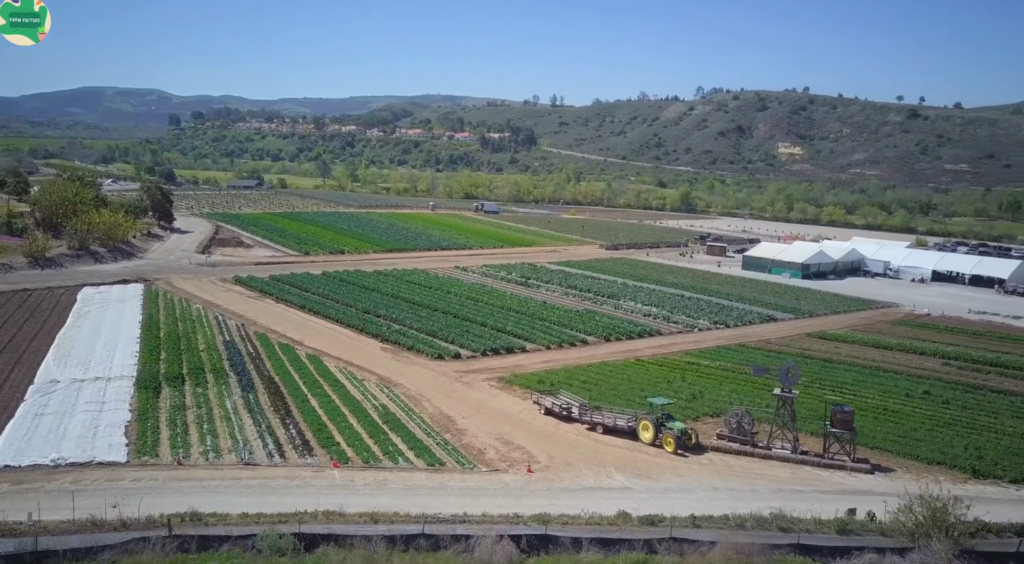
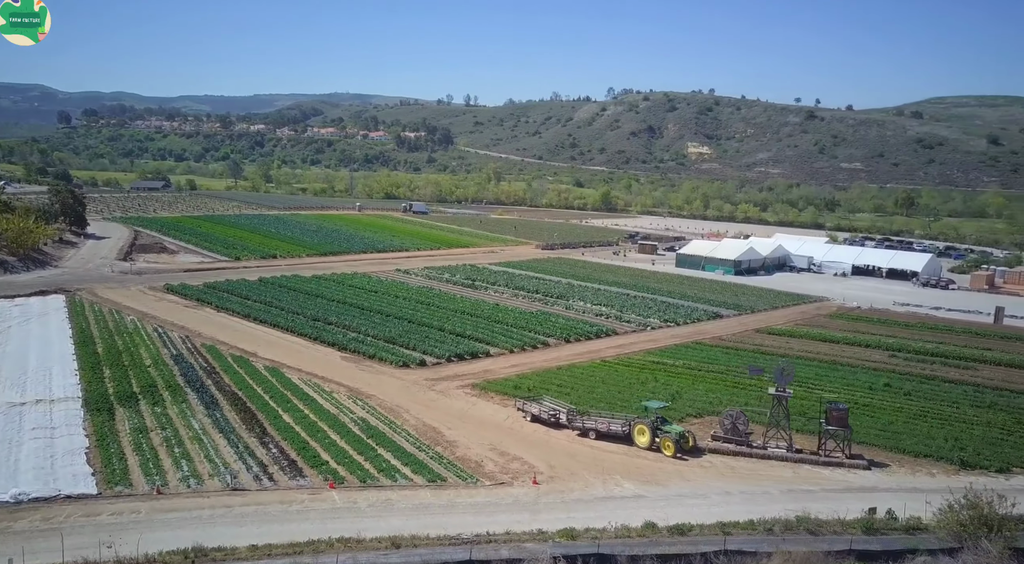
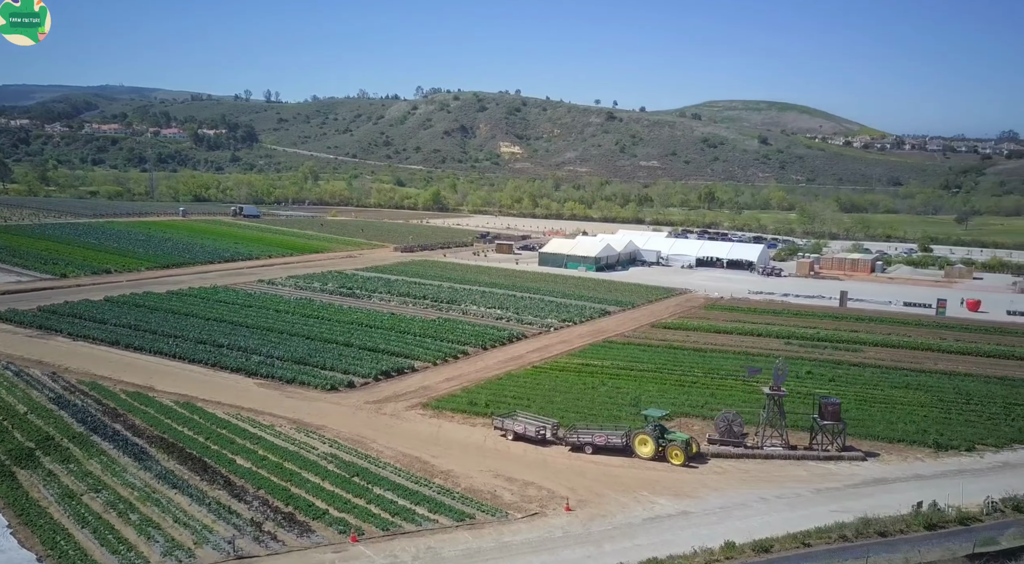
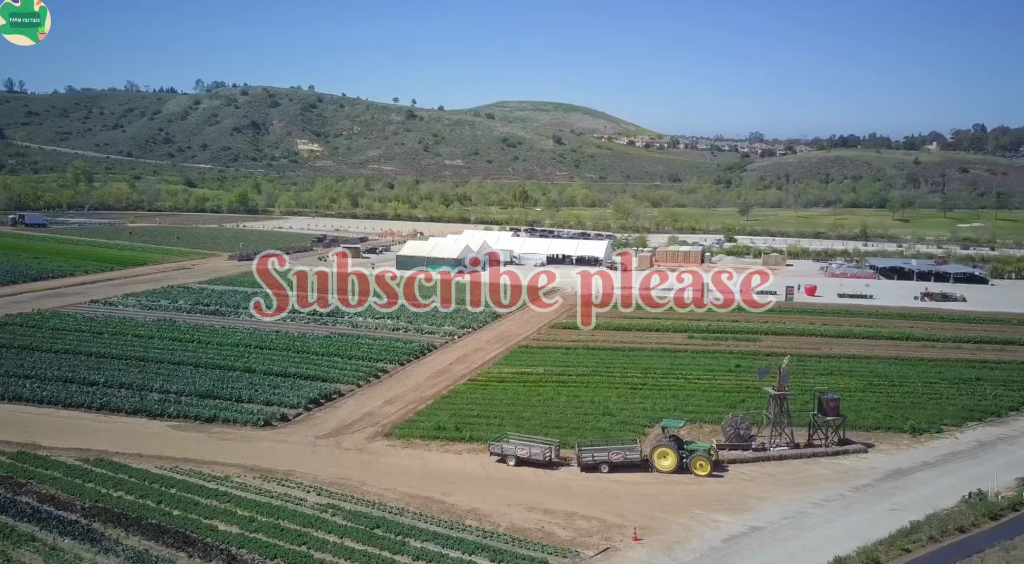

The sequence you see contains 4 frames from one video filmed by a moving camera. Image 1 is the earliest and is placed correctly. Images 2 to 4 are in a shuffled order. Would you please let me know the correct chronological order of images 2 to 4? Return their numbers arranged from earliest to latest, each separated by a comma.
2, 3, 4
